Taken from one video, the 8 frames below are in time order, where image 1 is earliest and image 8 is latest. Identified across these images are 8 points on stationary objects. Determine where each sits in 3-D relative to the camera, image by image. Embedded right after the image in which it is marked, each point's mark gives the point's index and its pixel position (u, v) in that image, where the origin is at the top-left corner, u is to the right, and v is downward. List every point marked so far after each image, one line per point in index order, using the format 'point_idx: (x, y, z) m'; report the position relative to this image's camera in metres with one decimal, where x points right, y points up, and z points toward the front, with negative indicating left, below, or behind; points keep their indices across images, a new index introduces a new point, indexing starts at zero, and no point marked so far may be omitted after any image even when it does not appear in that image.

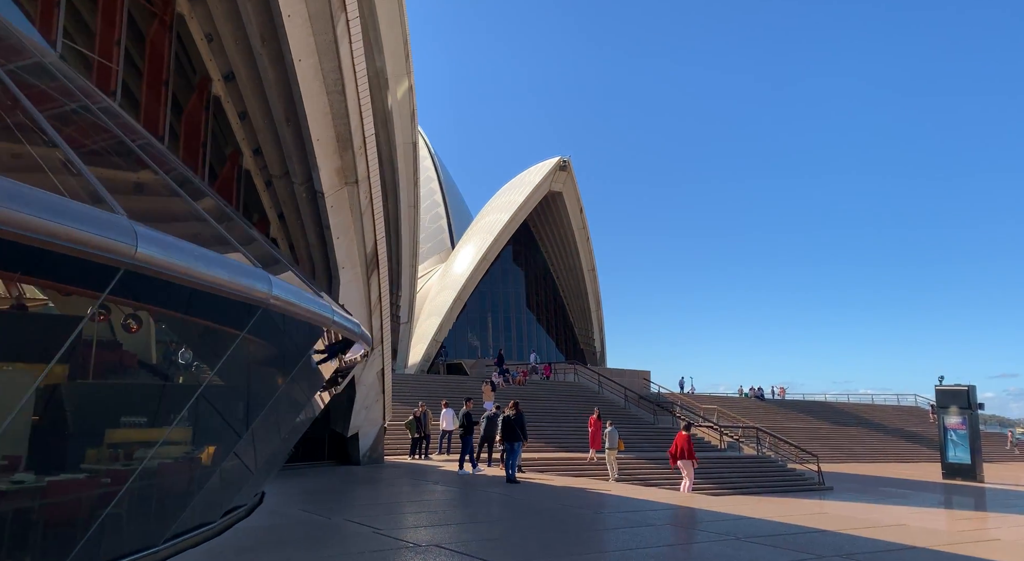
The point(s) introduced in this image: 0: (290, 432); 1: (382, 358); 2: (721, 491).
0: (-2.7, -1.6, +7.4) m
1: (-2.5, -1.4, +12.0) m
2: (+4.7, -4.7, +15.1) m
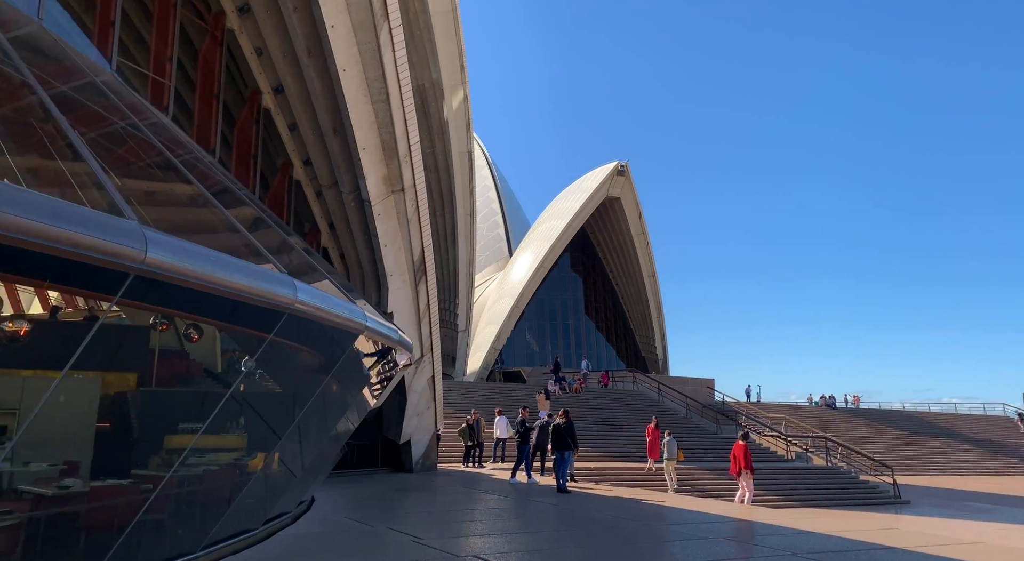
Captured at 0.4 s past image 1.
0: (-2.2, -1.7, +7.5) m
1: (-1.5, -1.5, +12.0) m
2: (+5.9, -4.8, +14.4) m
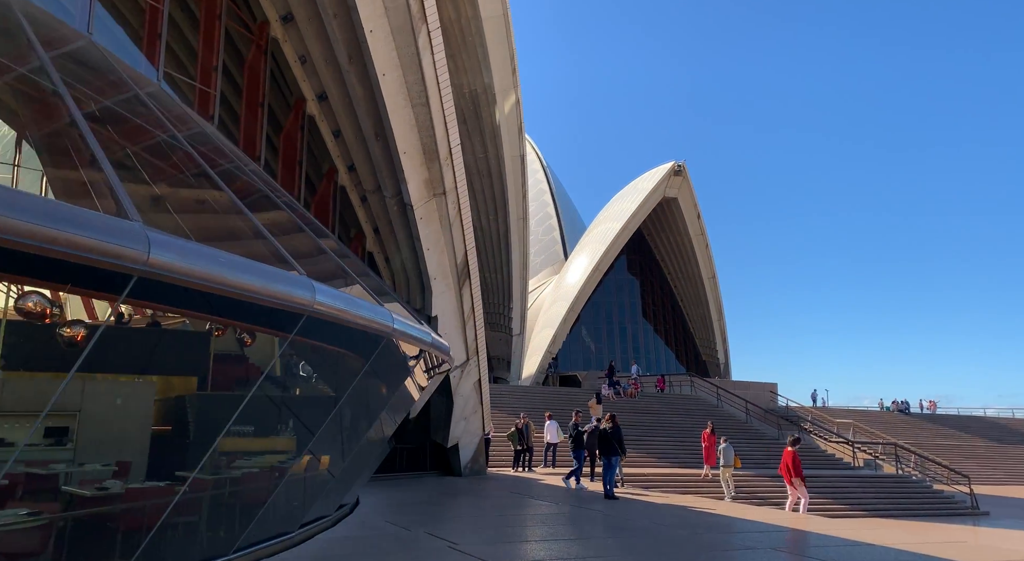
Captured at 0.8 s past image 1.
0: (-1.7, -1.8, +7.5) m
1: (-0.7, -1.6, +12.0) m
2: (+7.0, -4.8, +13.7) m
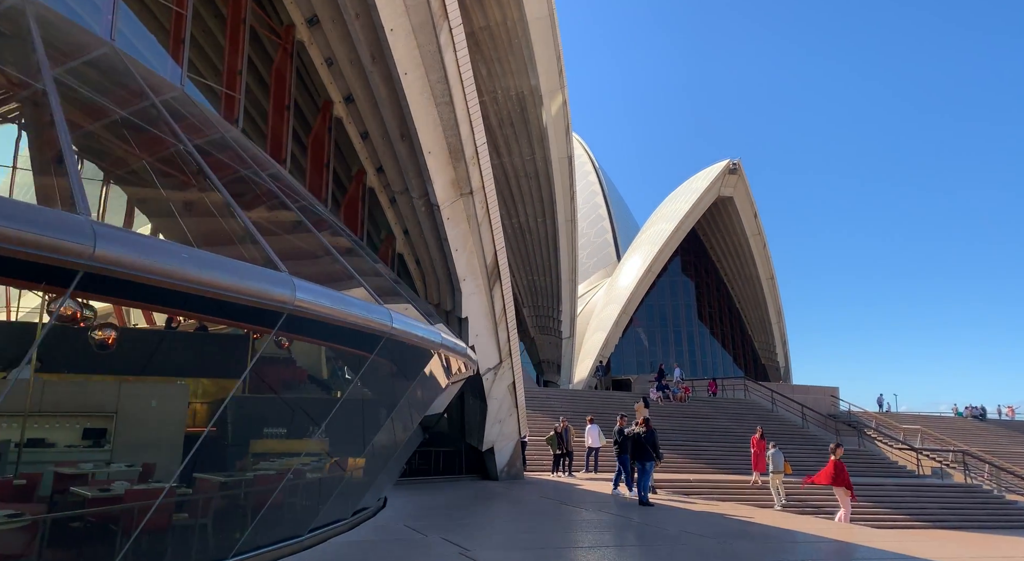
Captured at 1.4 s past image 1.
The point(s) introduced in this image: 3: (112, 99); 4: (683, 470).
0: (-1.4, -1.8, +7.4) m
1: (0.0, -1.6, +11.8) m
2: (+7.8, -4.7, +12.9) m
3: (-3.3, +1.5, +5.5) m
4: (+3.9, -4.4, +15.5) m
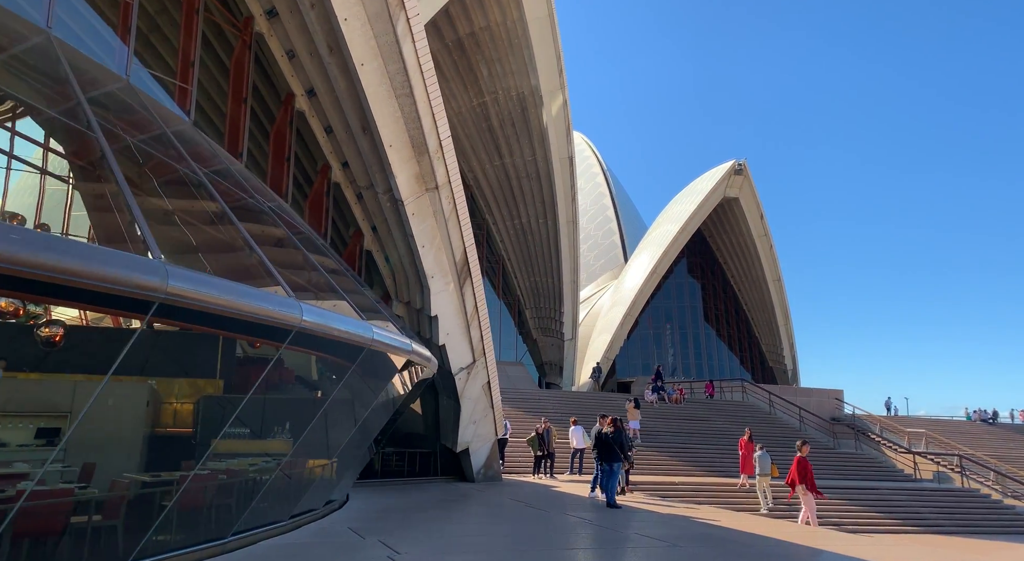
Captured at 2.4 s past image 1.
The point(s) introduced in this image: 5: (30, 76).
0: (-1.9, -1.7, +7.3) m
1: (-0.4, -1.6, +11.6) m
2: (+7.4, -4.7, +12.6) m
3: (-3.7, +1.6, +5.3) m
4: (+3.6, -4.4, +15.2) m
5: (-3.8, +1.7, +5.3) m
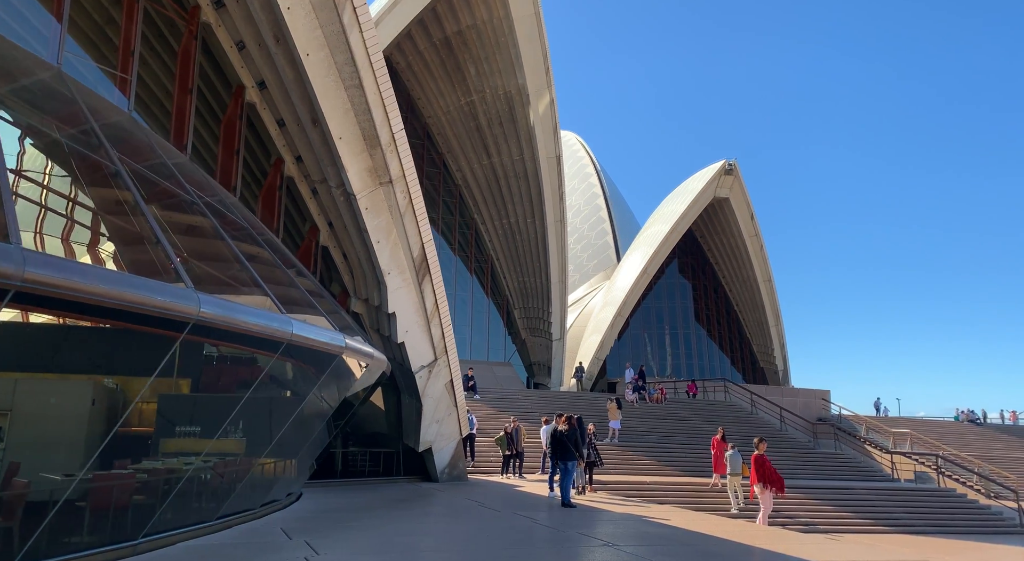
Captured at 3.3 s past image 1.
0: (-2.4, -1.7, +7.1) m
1: (-1.0, -1.5, +11.4) m
2: (+6.8, -4.7, +12.5) m
3: (-4.3, +1.6, +5.2) m
4: (+3.0, -4.3, +15.0) m
5: (-4.4, +1.8, +5.1) m
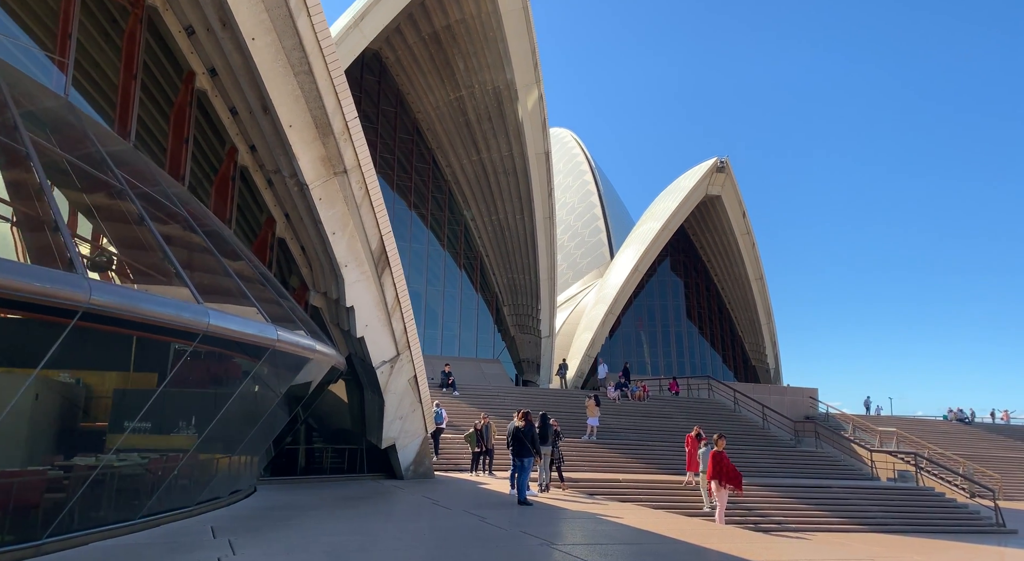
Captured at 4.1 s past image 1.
0: (-3.0, -1.6, +6.9) m
1: (-1.5, -1.4, +11.2) m
2: (+6.3, -4.6, +12.3) m
3: (-4.8, +1.7, +4.9) m
4: (+2.5, -4.2, +14.9) m
5: (-4.9, +1.8, +4.9) m
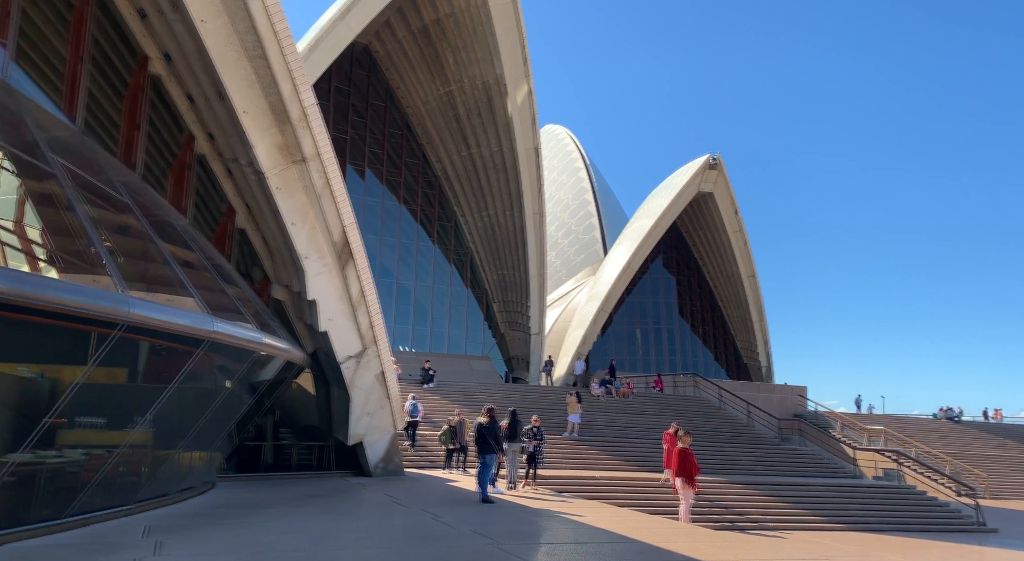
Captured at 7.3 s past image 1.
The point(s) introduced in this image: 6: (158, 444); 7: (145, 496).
0: (-3.4, -1.5, +6.7) m
1: (-2.0, -1.3, +11.0) m
2: (+5.8, -4.5, +12.2) m
3: (-5.2, +1.8, +4.7) m
4: (+2.0, -4.1, +14.7) m
5: (-5.3, +1.9, +4.7) m
6: (-3.7, -1.7, +7.0) m
7: (-3.8, -2.4, +7.2) m
